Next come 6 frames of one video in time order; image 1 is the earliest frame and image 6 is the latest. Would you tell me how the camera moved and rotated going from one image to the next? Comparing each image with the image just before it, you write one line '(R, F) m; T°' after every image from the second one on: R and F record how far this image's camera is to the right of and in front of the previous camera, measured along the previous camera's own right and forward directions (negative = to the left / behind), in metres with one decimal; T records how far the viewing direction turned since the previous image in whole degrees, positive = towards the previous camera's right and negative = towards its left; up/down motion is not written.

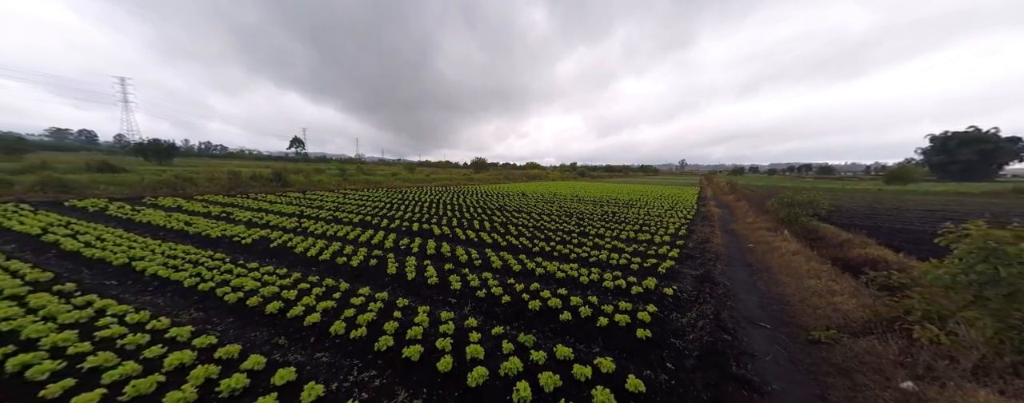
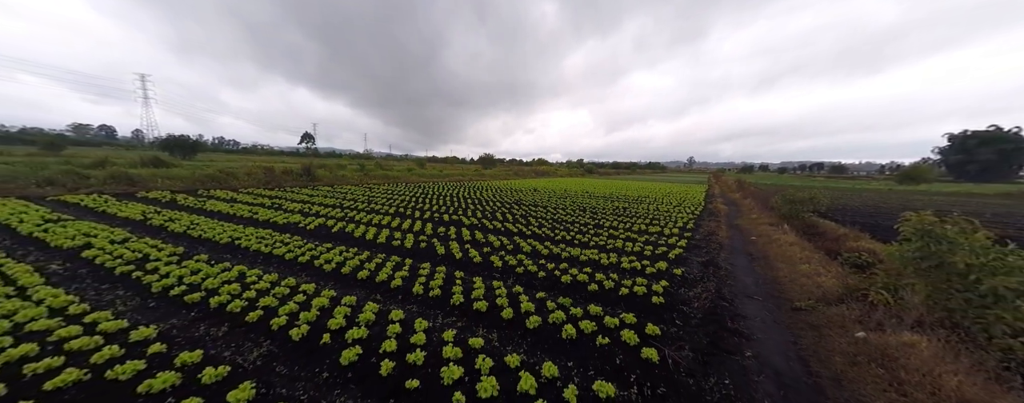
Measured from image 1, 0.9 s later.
(-1.4, -2.2) m; -1°
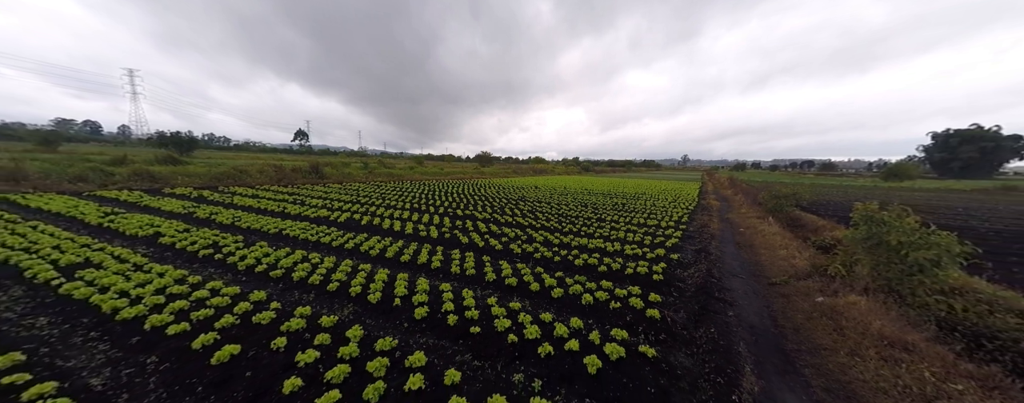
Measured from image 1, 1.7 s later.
(-1.2, -1.8) m; +1°
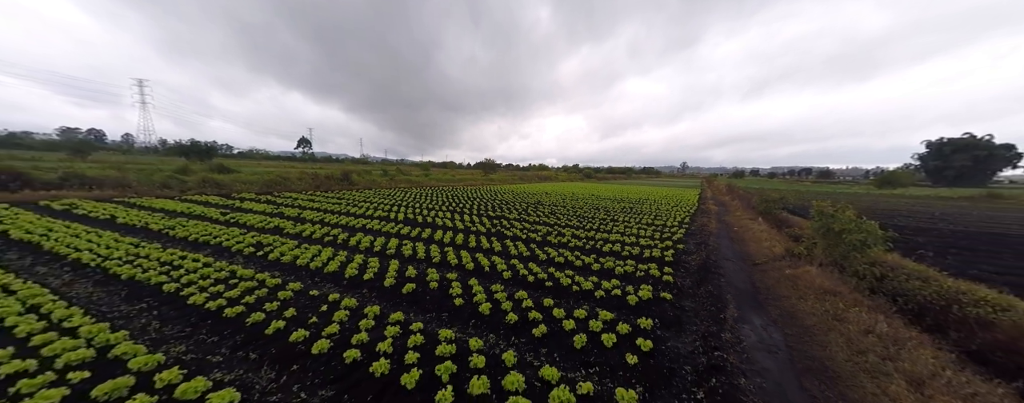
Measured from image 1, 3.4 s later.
(-2.6, -3.9) m; 0°
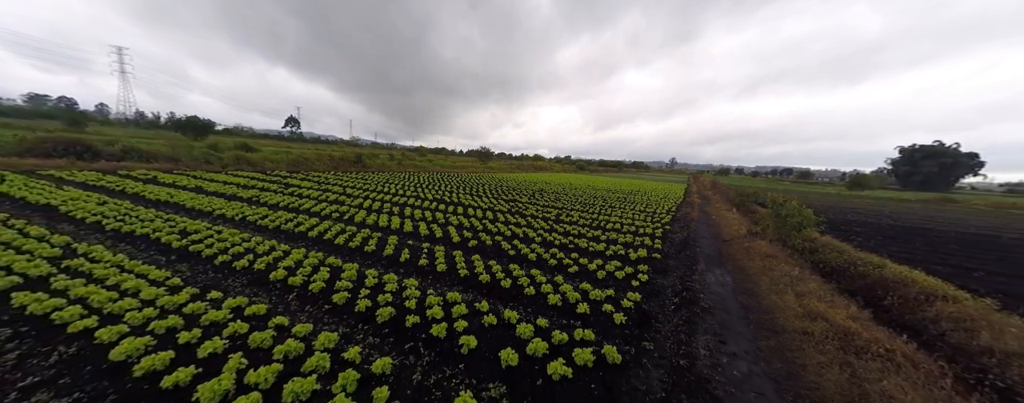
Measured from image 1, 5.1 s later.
(-2.3, -3.7) m; +2°
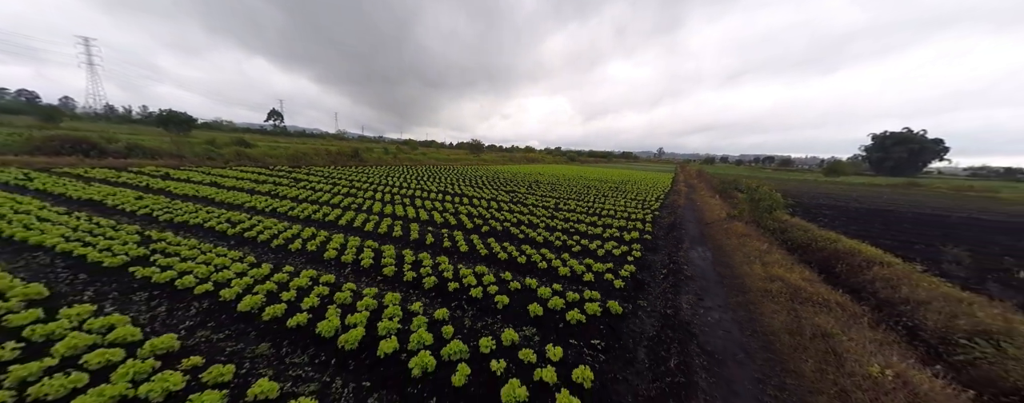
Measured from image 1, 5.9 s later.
(-0.9, -1.5) m; +2°
